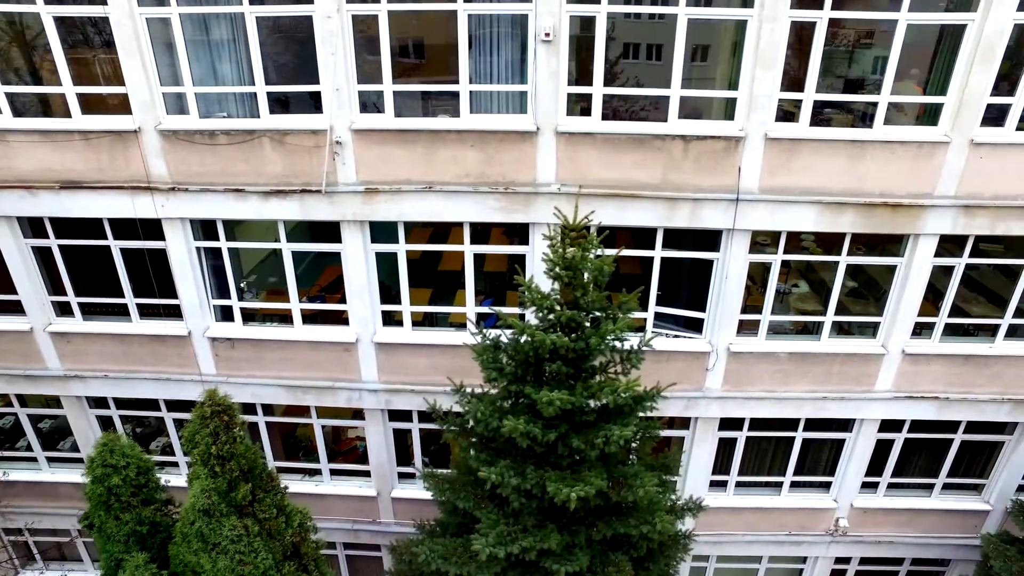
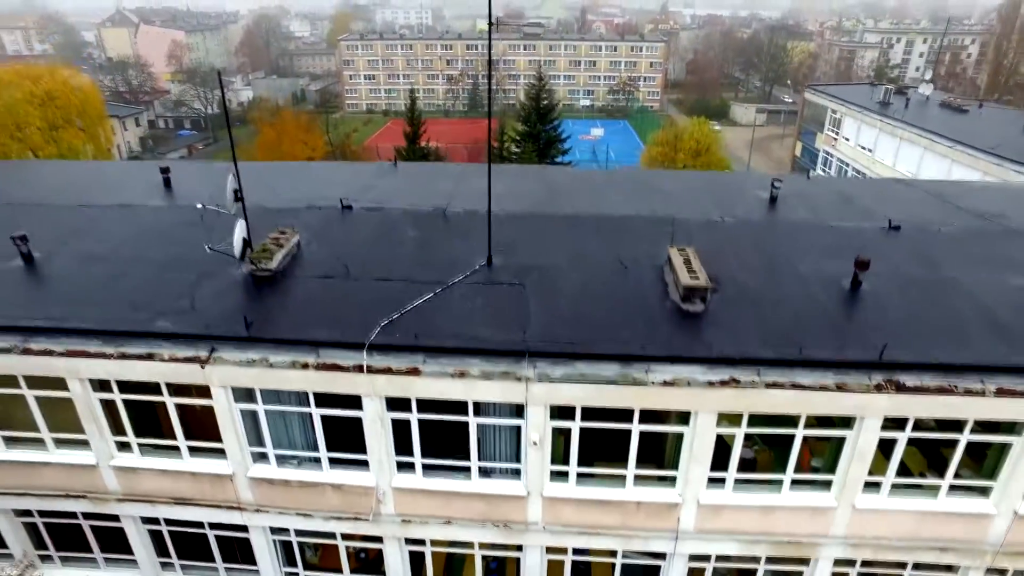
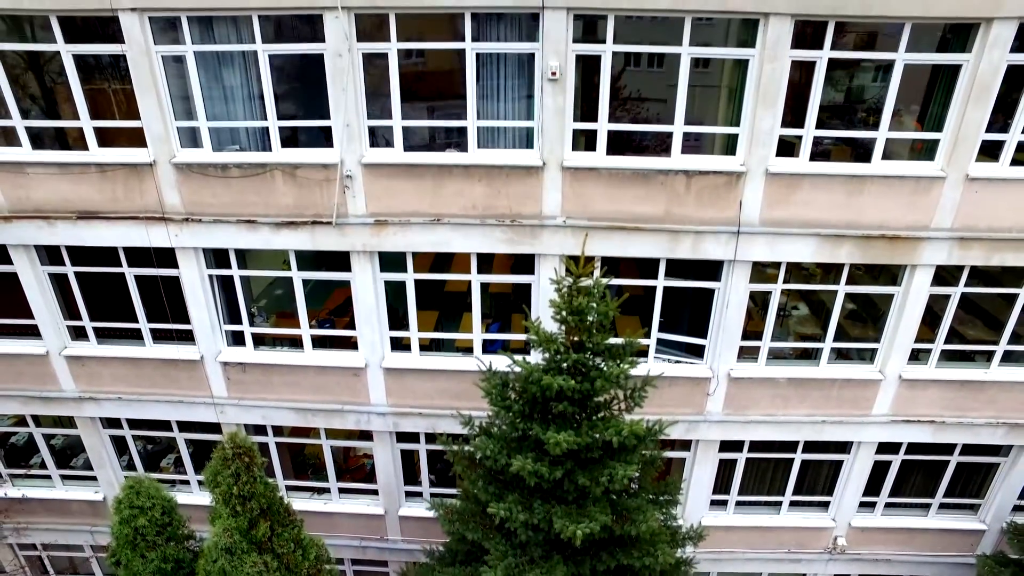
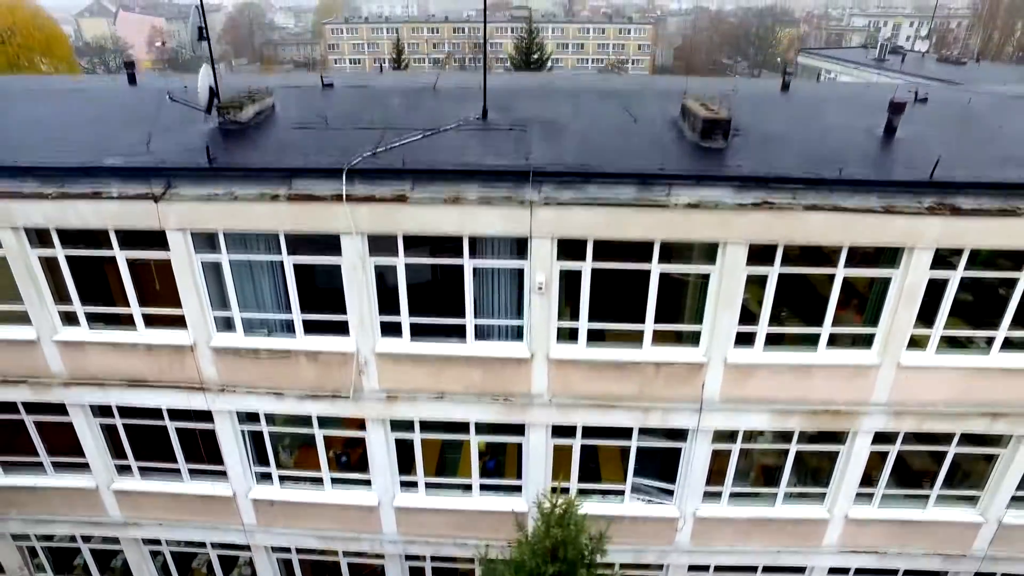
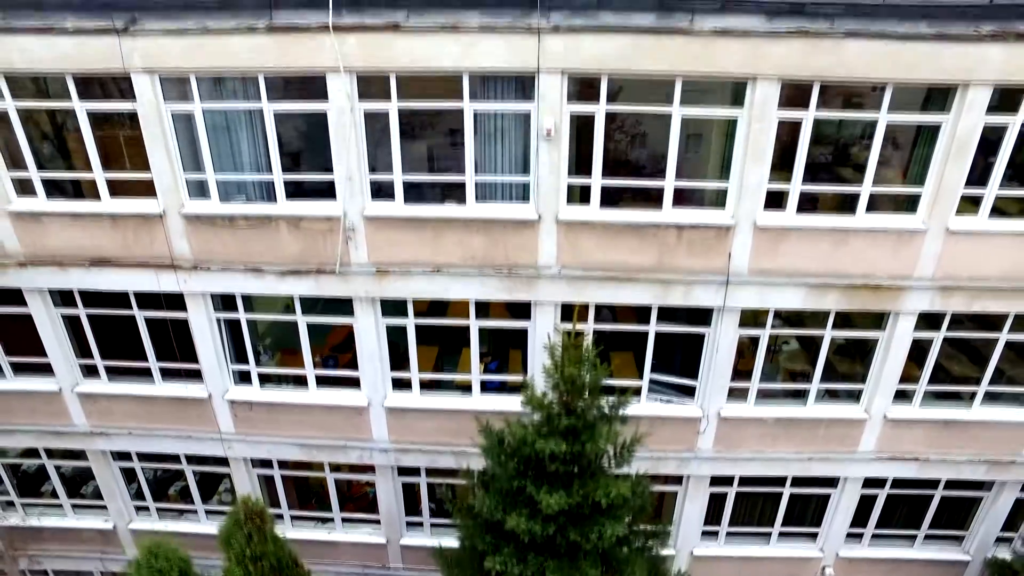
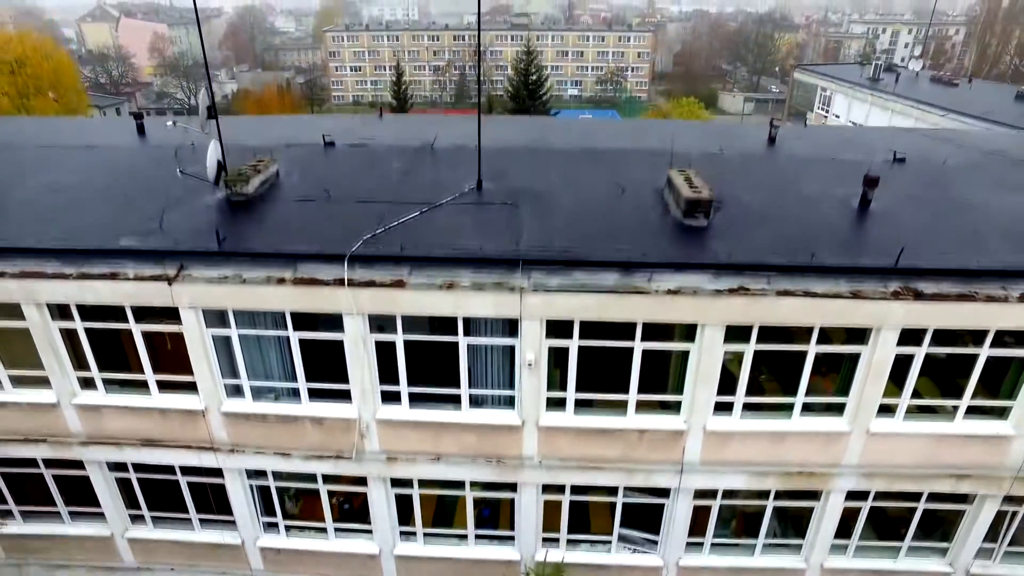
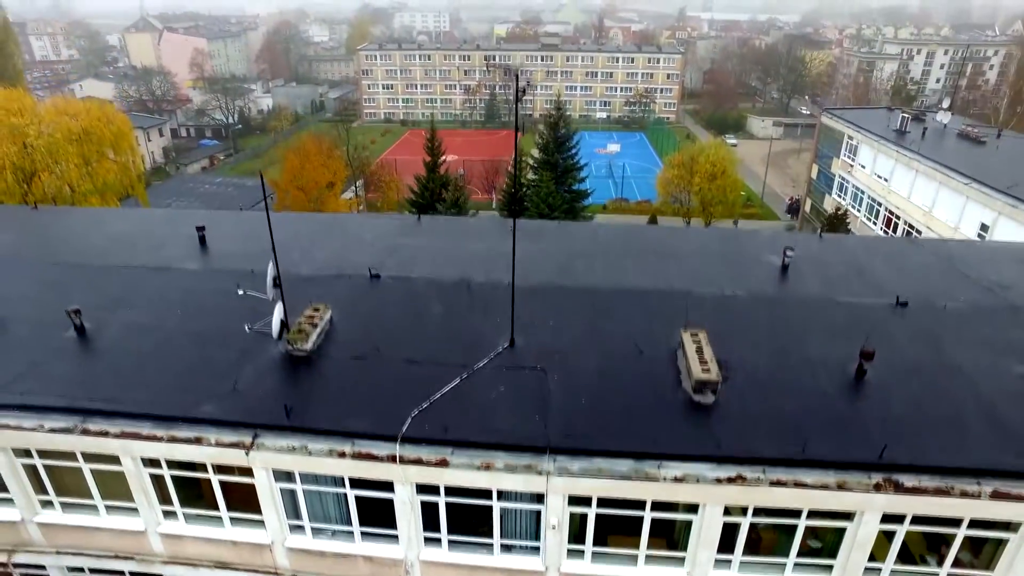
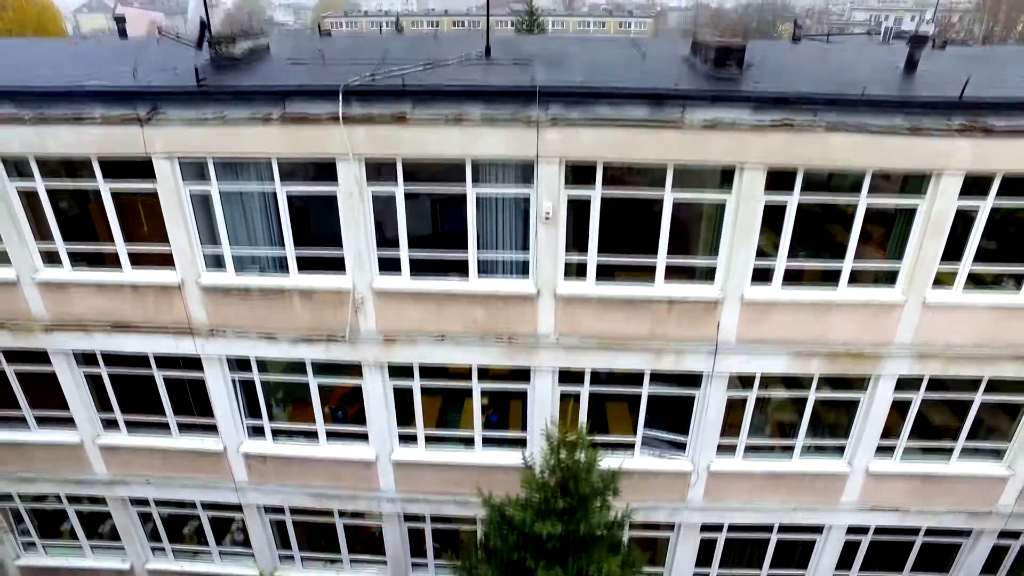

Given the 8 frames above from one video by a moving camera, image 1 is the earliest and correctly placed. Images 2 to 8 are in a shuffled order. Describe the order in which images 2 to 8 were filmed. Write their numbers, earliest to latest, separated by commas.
3, 5, 8, 4, 6, 2, 7
